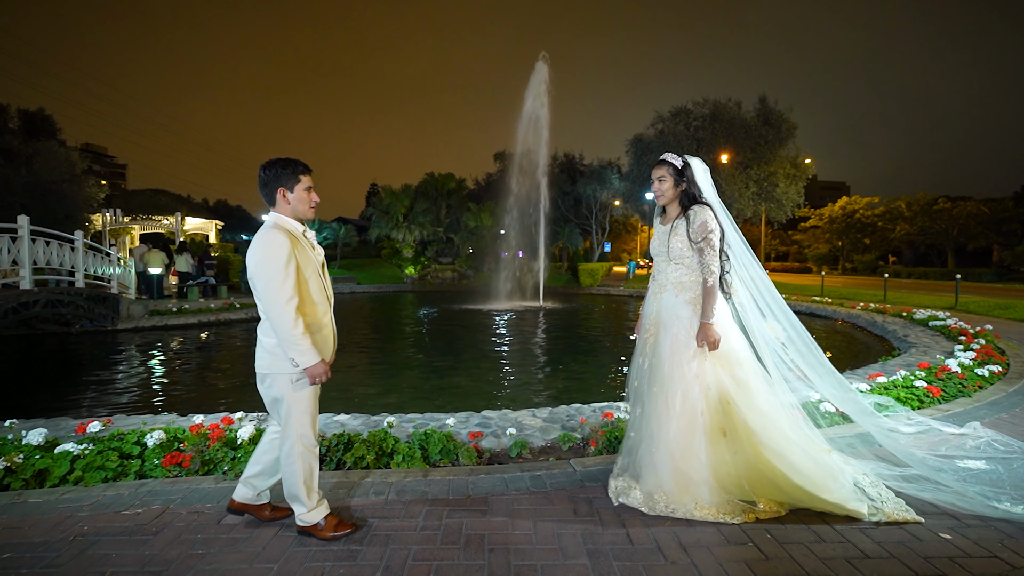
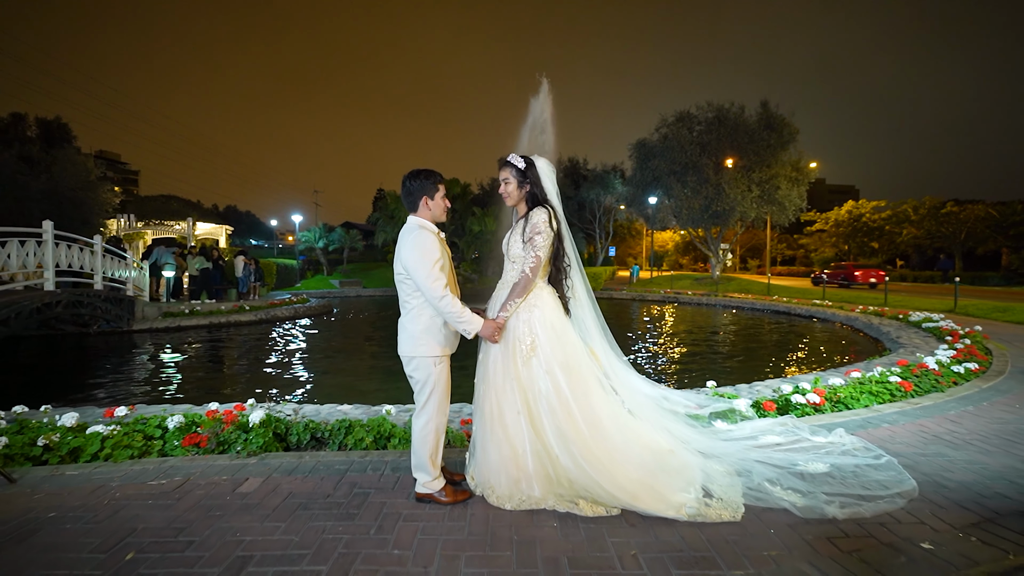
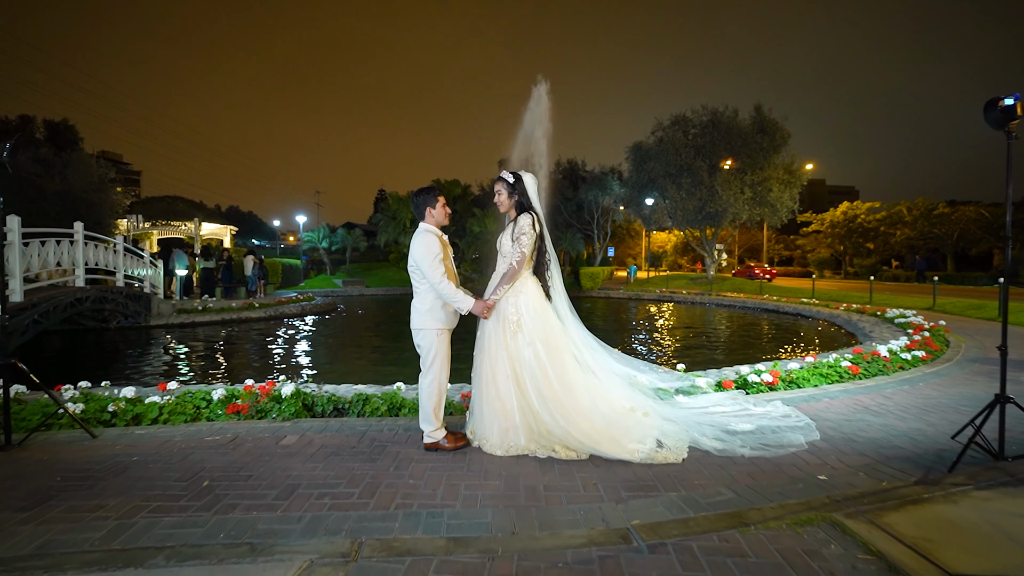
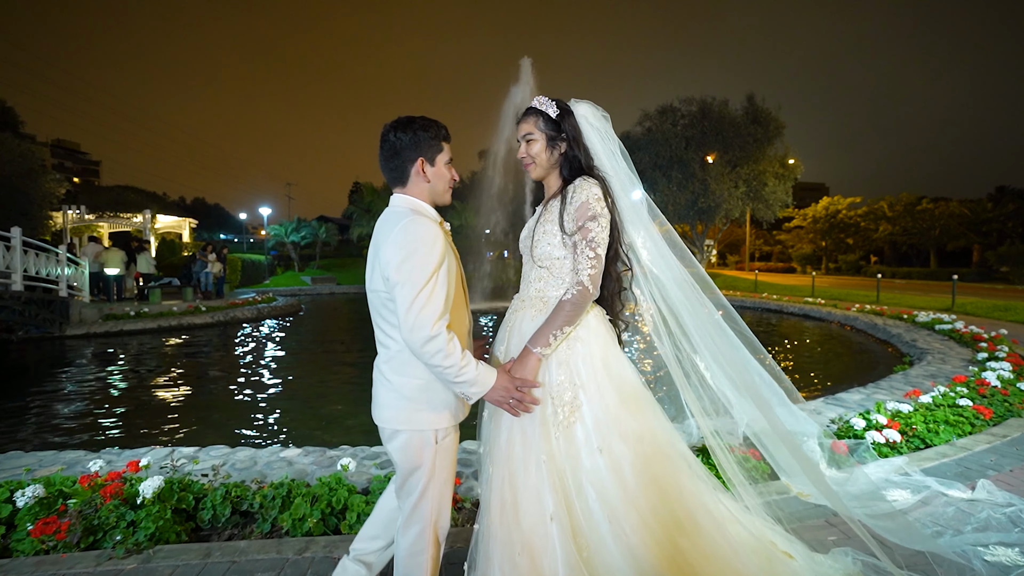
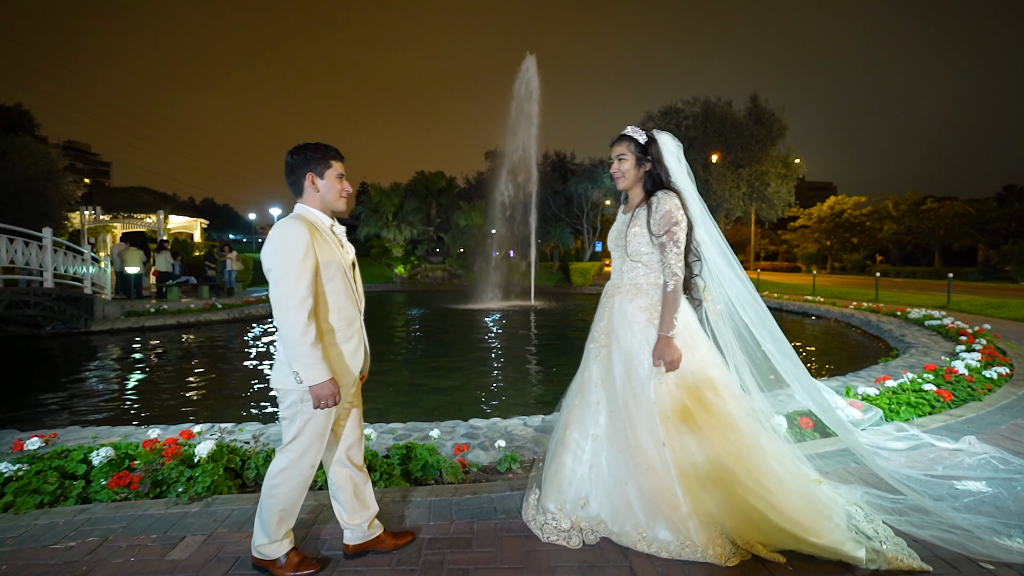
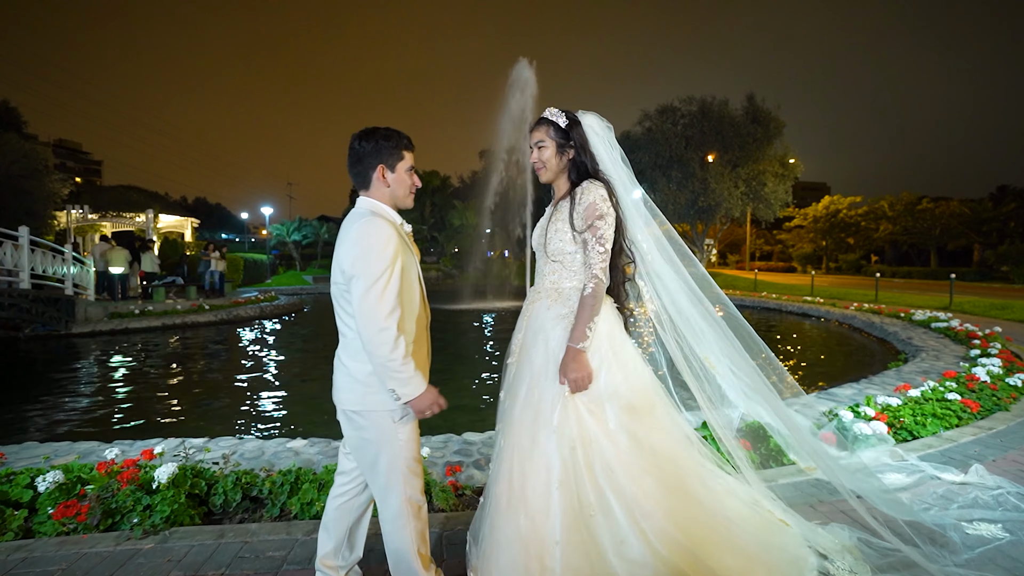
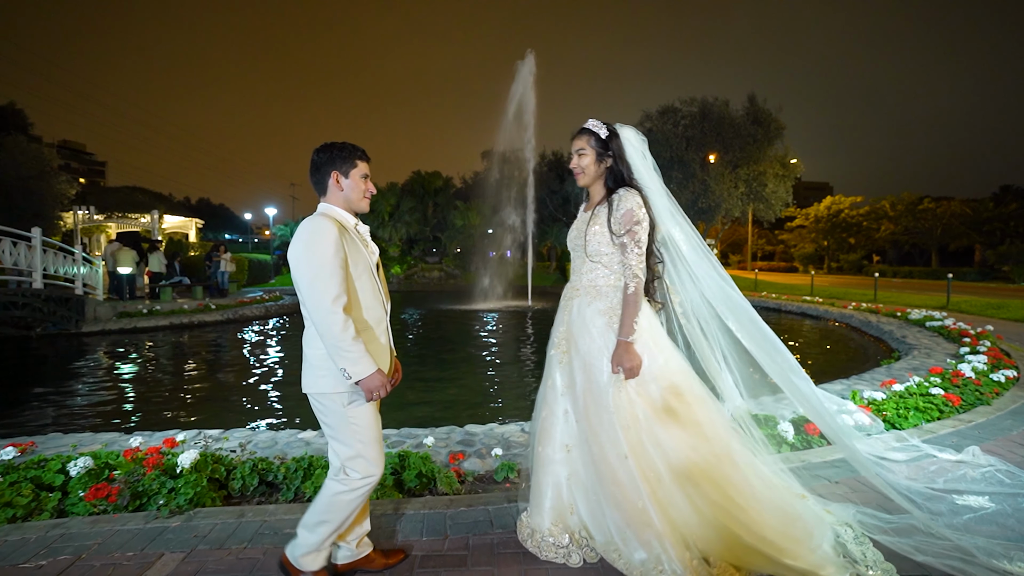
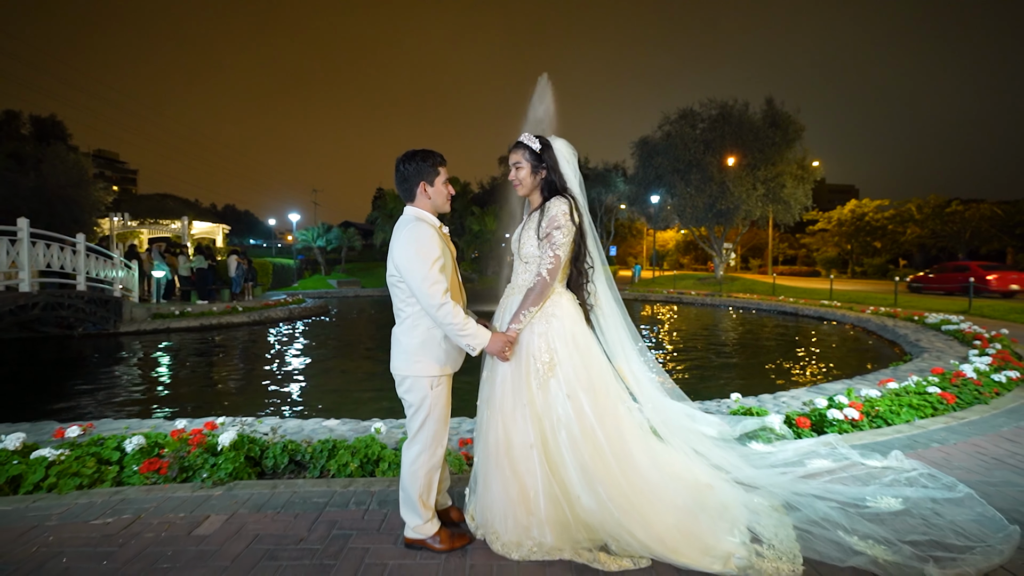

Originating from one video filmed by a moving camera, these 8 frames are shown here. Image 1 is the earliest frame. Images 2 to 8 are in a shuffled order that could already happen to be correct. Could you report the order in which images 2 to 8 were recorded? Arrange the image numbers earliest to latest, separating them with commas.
5, 7, 6, 4, 8, 2, 3
